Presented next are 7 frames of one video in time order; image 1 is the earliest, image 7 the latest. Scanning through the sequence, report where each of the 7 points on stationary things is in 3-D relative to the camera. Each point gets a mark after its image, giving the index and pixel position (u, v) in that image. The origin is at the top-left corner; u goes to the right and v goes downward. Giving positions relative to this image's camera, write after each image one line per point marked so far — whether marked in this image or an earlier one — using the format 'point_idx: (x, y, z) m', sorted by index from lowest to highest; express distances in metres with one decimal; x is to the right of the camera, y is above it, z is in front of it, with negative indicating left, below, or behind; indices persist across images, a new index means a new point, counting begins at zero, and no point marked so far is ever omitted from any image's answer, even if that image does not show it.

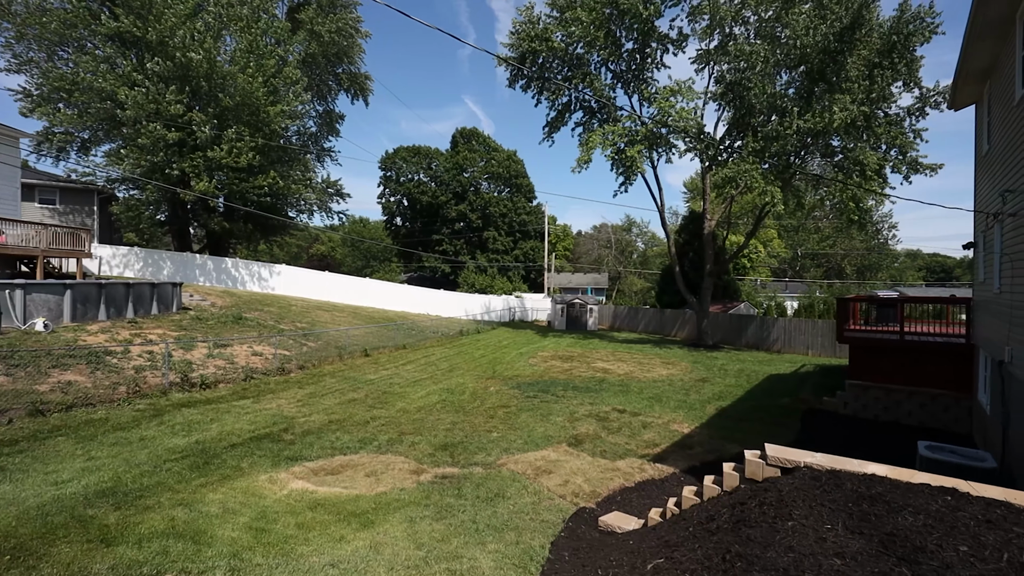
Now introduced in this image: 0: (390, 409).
0: (-2.7, -2.7, +10.8) m
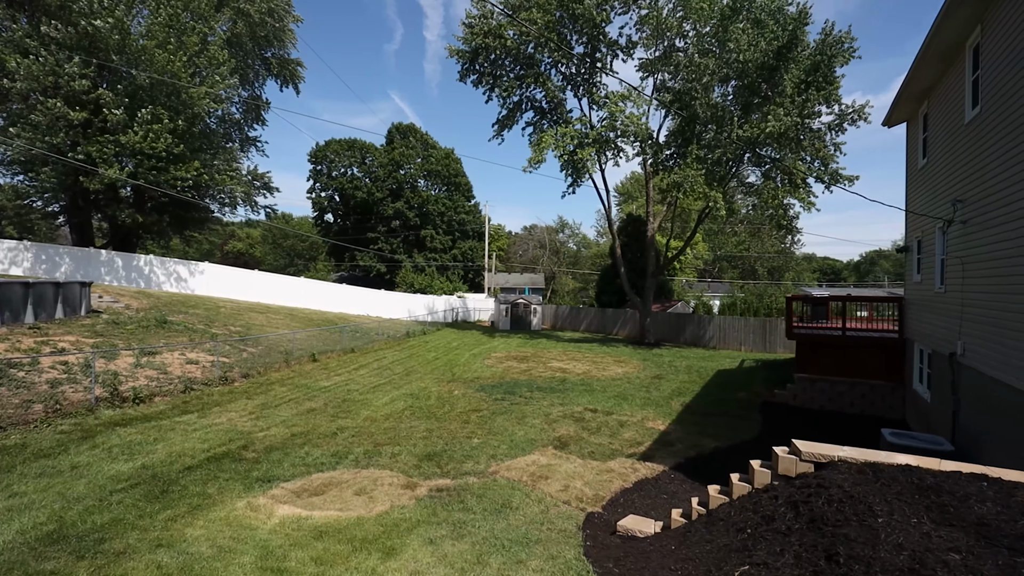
0: (-3.2, -2.7, +10.1) m
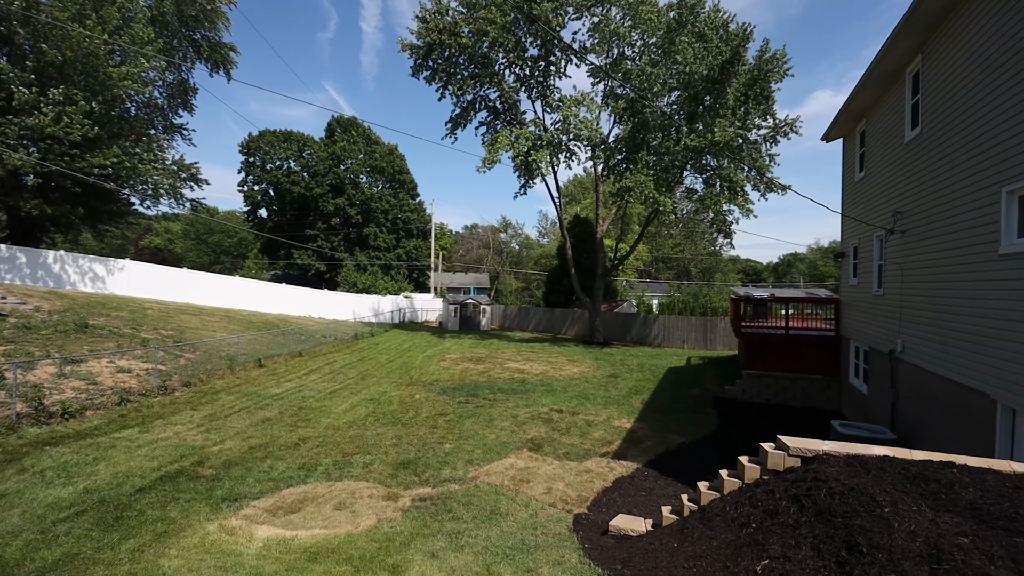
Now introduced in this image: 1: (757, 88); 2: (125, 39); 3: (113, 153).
0: (-3.8, -2.7, +9.6) m
1: (+9.4, +7.6, +18.5) m
2: (-15.0, +9.6, +18.8) m
3: (-15.0, +5.1, +18.2) m
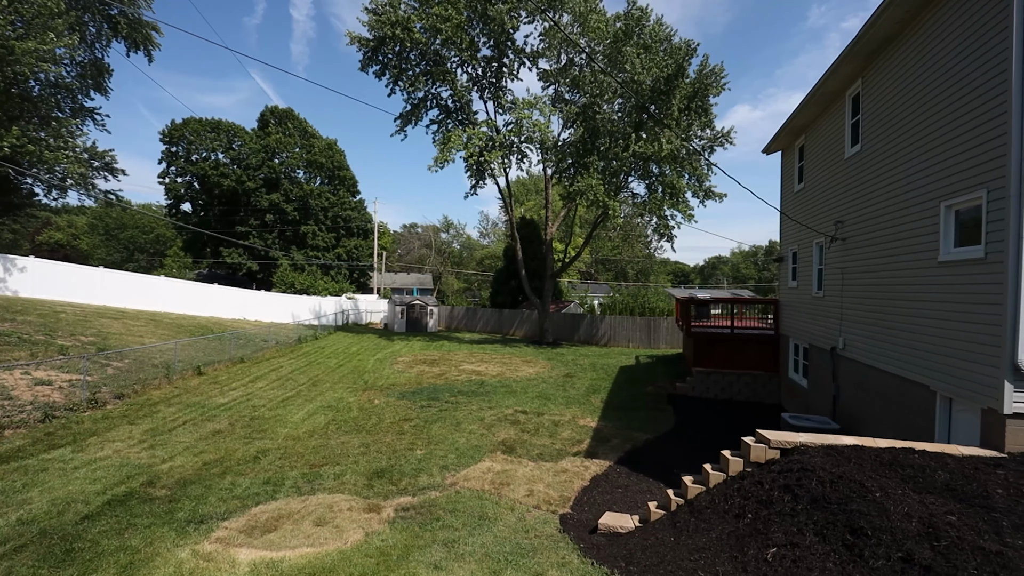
0: (-4.4, -2.8, +9.0) m
1: (+7.5, +7.5, +19.6) m
2: (-16.7, +9.6, +16.7) m
3: (-16.6, +5.0, +16.2) m
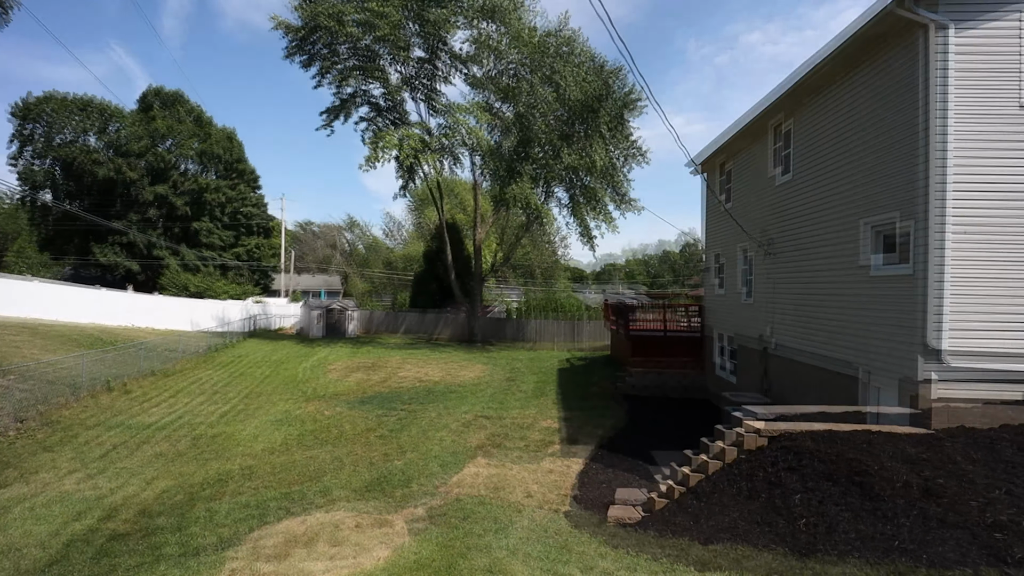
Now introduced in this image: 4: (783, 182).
0: (-4.7, -2.9, +8.2) m
1: (+4.8, +7.3, +21.1) m
2: (-18.3, +9.5, +13.2) m
3: (-18.1, +5.0, +12.7) m
4: (+5.5, +2.1, +9.8) m
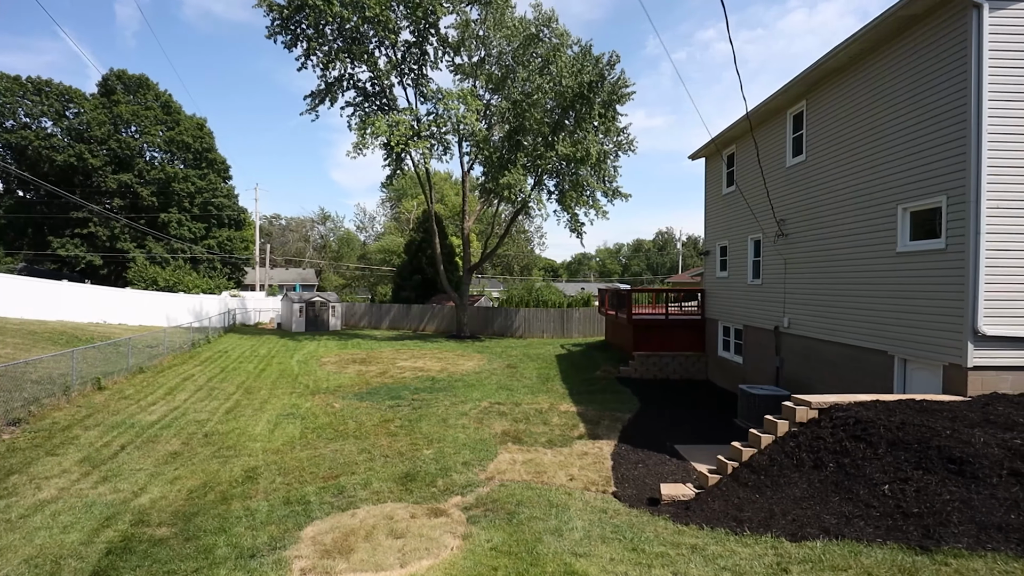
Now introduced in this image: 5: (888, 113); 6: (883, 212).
0: (-4.1, -2.7, +7.8) m
1: (+4.3, +7.9, +21.2) m
2: (-18.2, +9.6, +11.7) m
3: (-18.0, +5.0, +11.2) m
4: (+5.9, +2.5, +9.9) m
5: (+5.9, +2.8, +7.6) m
6: (+5.9, +1.2, +7.8) m
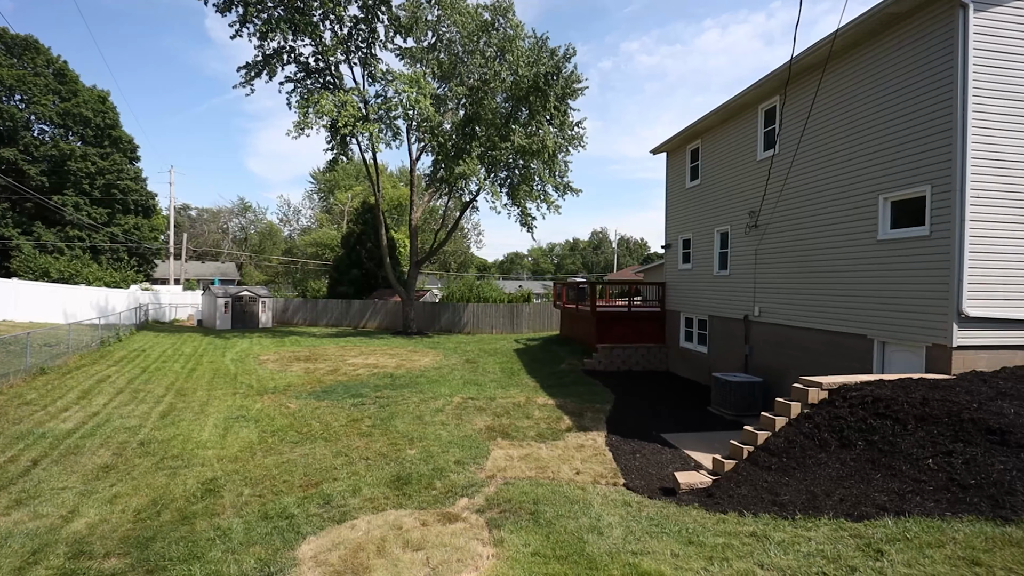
0: (-4.1, -2.4, +6.6) m
1: (+2.3, +8.1, +21.1) m
2: (-18.6, +9.9, +8.4) m
3: (-18.3, +5.4, +8.0) m
4: (+5.5, +2.7, +10.2) m
5: (+5.8, +3.0, +7.9) m
6: (+5.8, +1.4, +8.1) m
